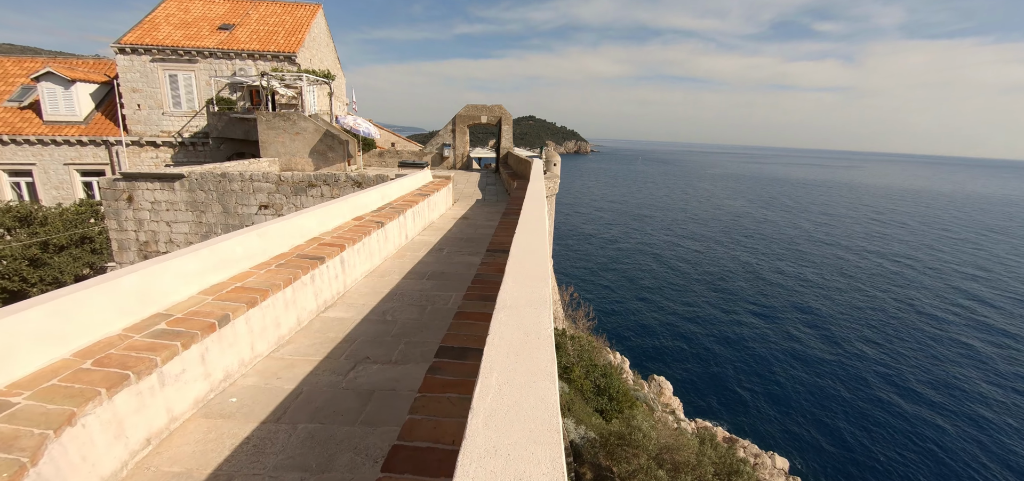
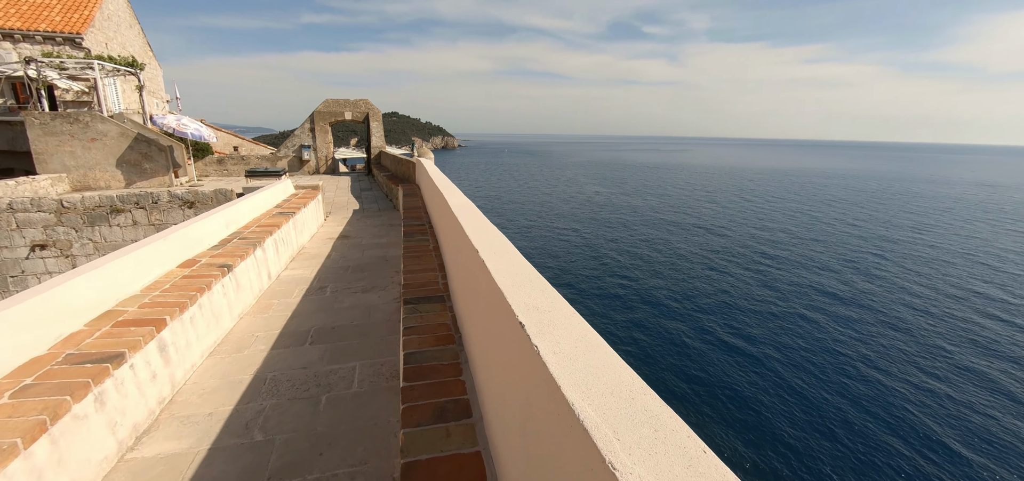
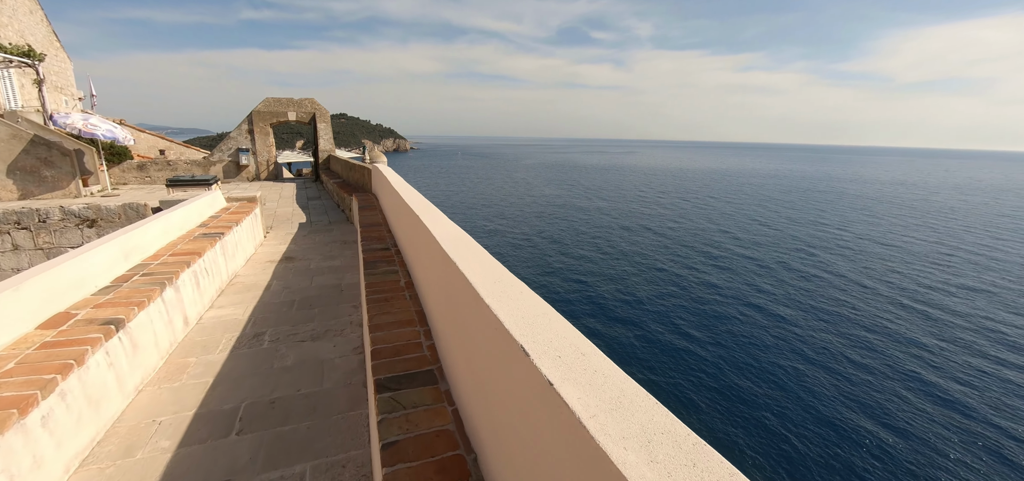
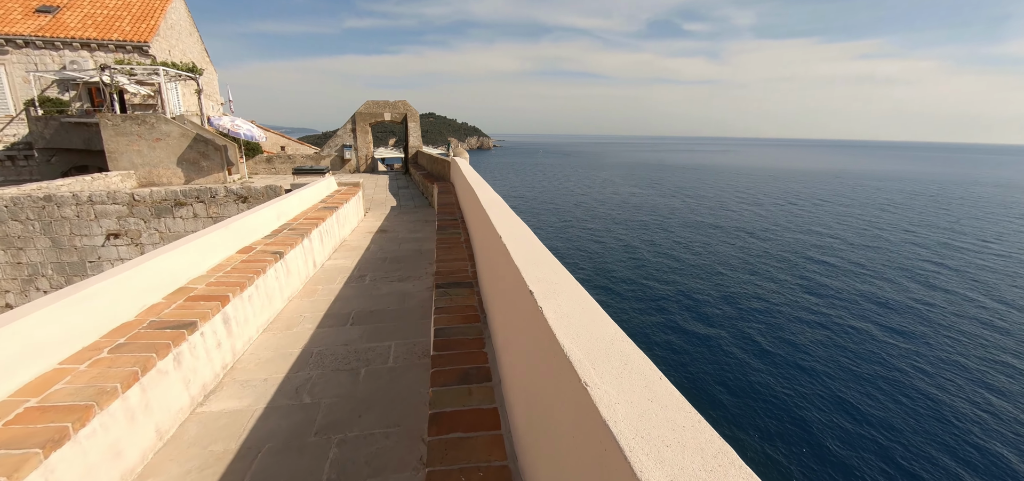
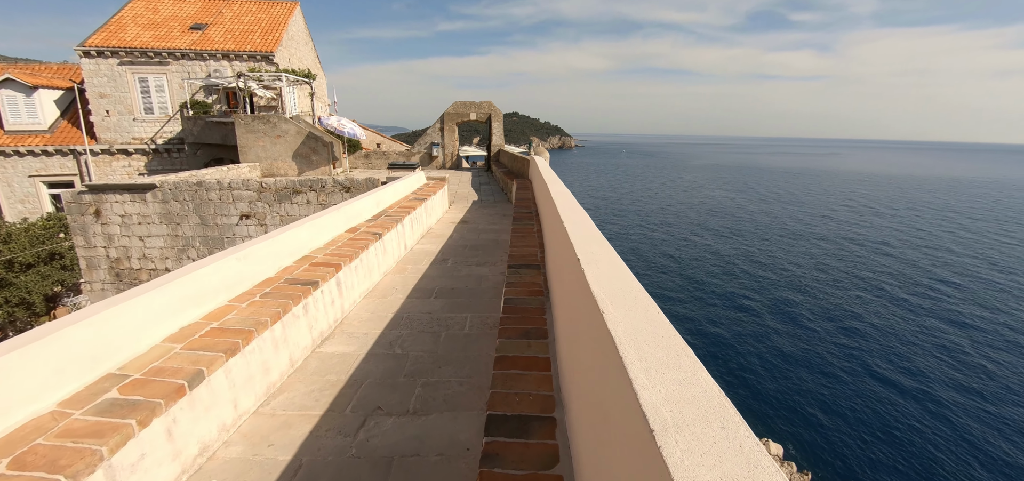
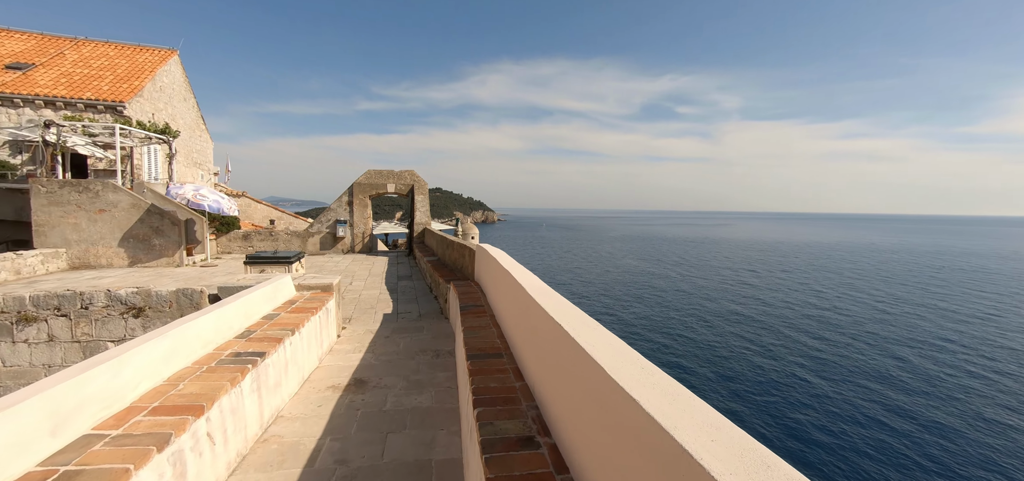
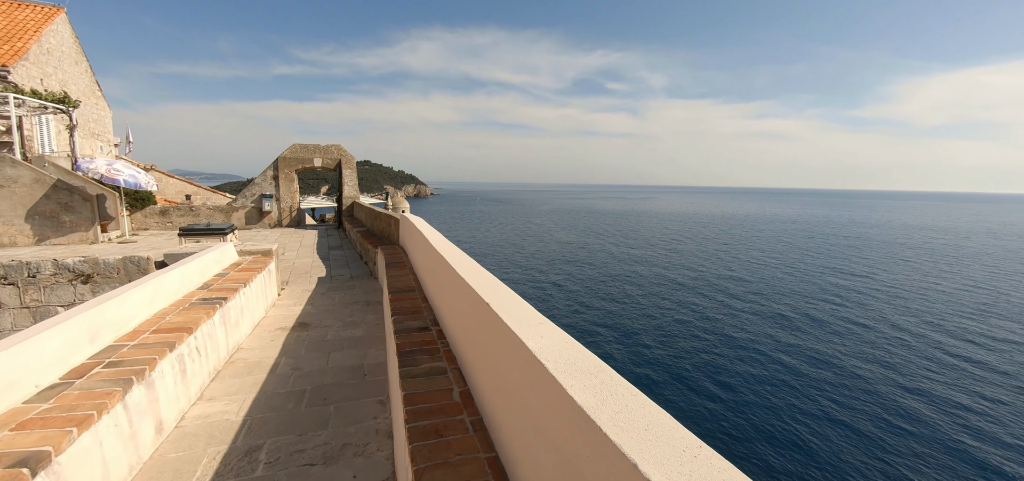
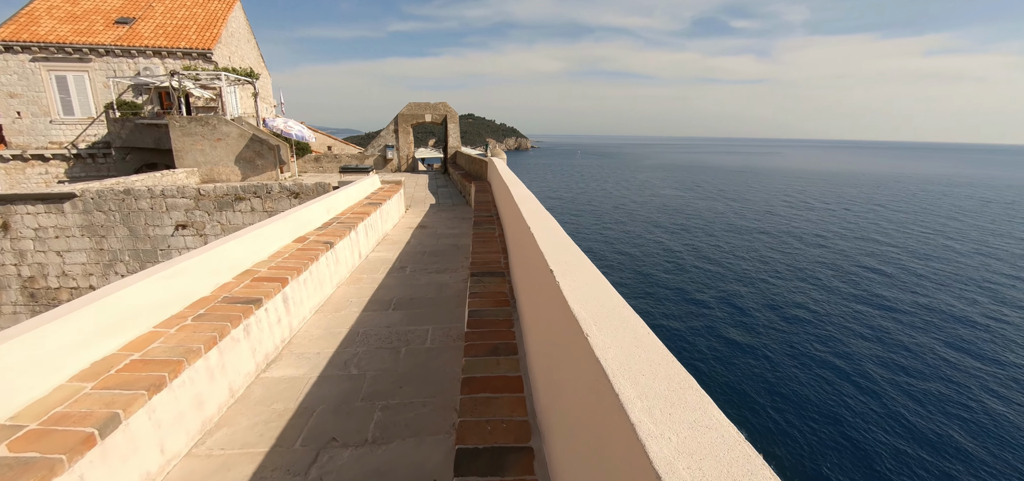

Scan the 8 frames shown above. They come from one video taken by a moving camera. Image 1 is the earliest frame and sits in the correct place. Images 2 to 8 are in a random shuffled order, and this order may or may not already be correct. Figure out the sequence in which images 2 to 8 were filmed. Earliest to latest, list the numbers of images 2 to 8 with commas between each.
5, 8, 4, 2, 3, 7, 6
